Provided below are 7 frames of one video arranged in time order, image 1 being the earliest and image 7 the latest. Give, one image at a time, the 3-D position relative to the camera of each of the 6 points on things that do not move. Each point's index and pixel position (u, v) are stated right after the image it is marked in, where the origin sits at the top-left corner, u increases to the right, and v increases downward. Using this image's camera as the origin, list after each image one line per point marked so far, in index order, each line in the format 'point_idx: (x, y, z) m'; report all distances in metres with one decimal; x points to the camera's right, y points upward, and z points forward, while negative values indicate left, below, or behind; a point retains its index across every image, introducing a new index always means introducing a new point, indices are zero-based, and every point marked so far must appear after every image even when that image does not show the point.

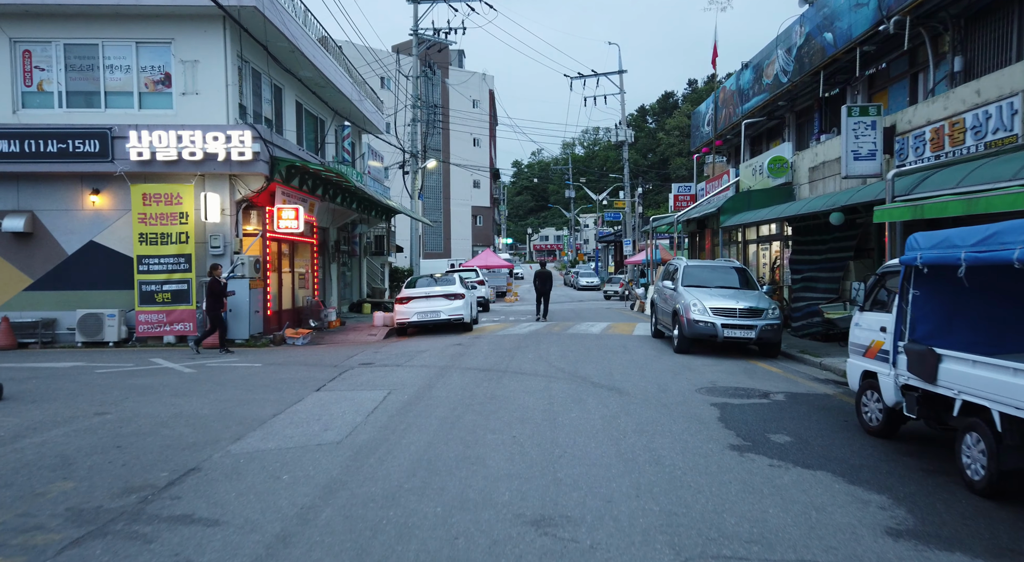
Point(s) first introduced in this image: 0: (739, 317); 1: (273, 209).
0: (+4.3, -0.7, +12.4) m
1: (-5.4, +1.6, +15.0) m
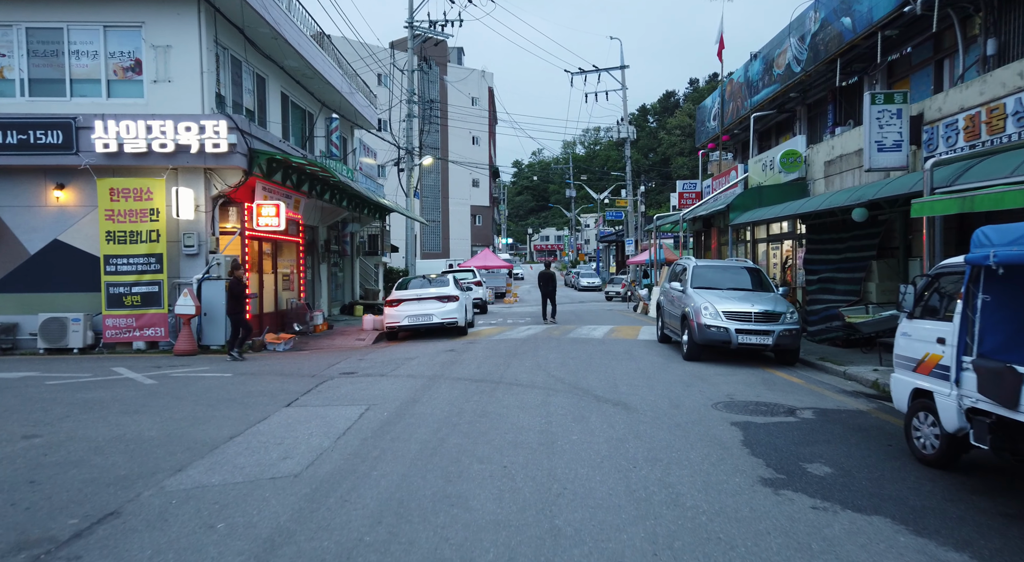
0: (+4.2, -0.7, +11.4) m
1: (-5.5, +1.6, +14.0) m
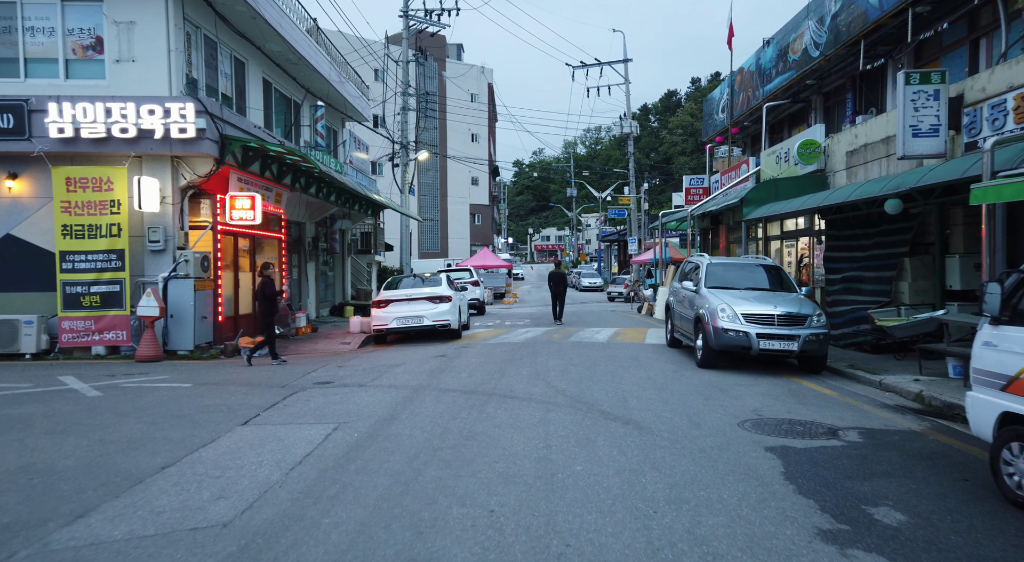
0: (+4.1, -0.7, +10.3) m
1: (-5.6, +1.6, +12.9) m
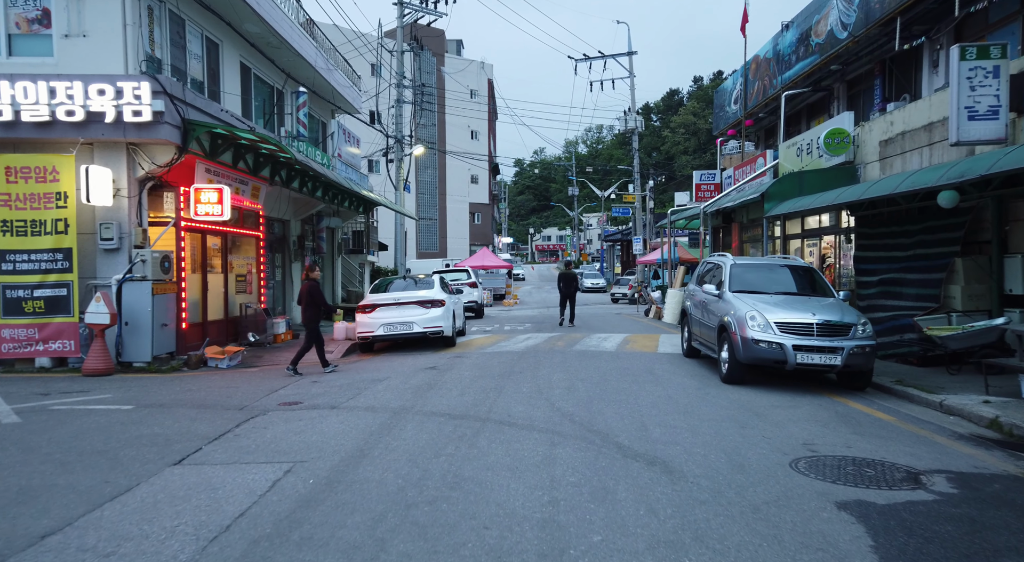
0: (+4.1, -0.7, +8.9) m
1: (-5.6, +1.6, +11.5) m
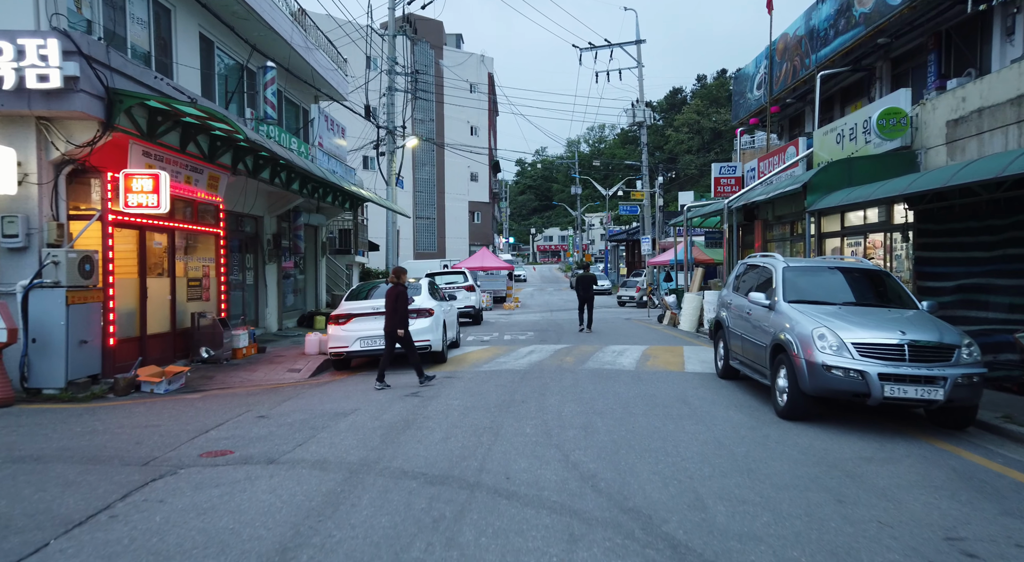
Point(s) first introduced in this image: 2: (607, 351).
0: (+4.1, -0.8, +6.8) m
1: (-5.6, +1.5, +9.5) m
2: (+1.9, -1.4, +13.0) m
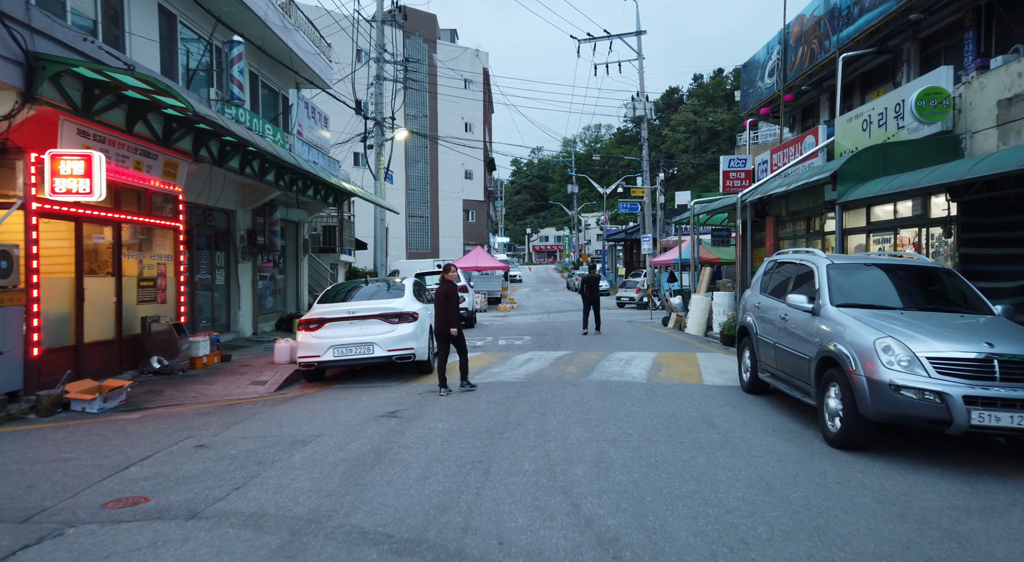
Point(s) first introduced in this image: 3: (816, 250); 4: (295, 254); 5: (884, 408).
0: (+4.1, -0.8, +5.5) m
1: (-5.7, +1.5, +8.1) m
2: (+1.8, -1.4, +11.7) m
3: (+3.7, +0.4, +8.3) m
4: (-6.4, +0.8, +19.4) m
5: (+3.2, -1.1, +5.7) m
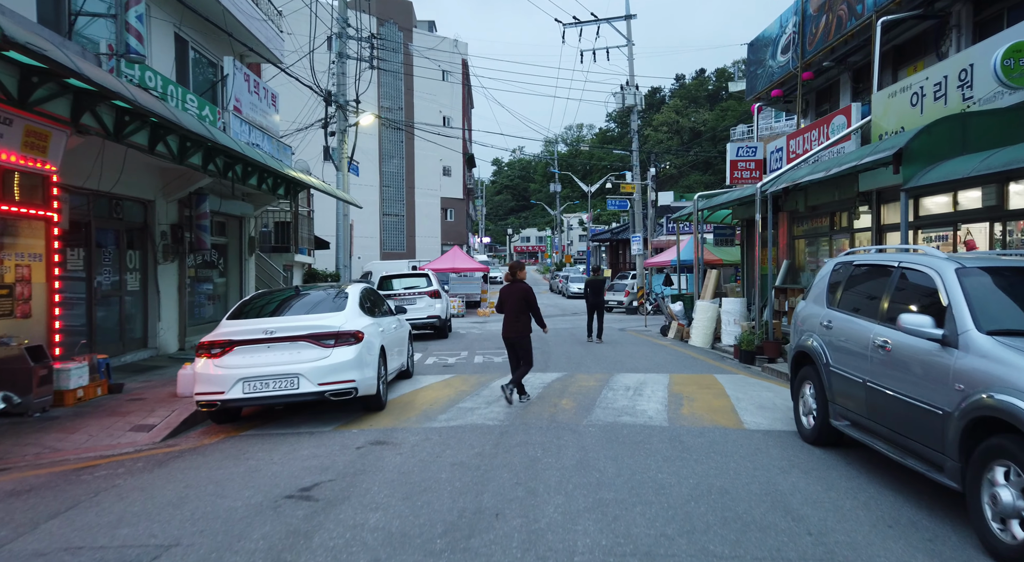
0: (+3.9, -0.9, +3.1) m
1: (-5.9, +1.4, +5.4) m
2: (+1.5, -1.5, +9.2) m
3: (+3.5, +0.3, +5.9) m
4: (-6.9, +0.7, +16.7) m
5: (+3.1, -1.2, +3.3) m
